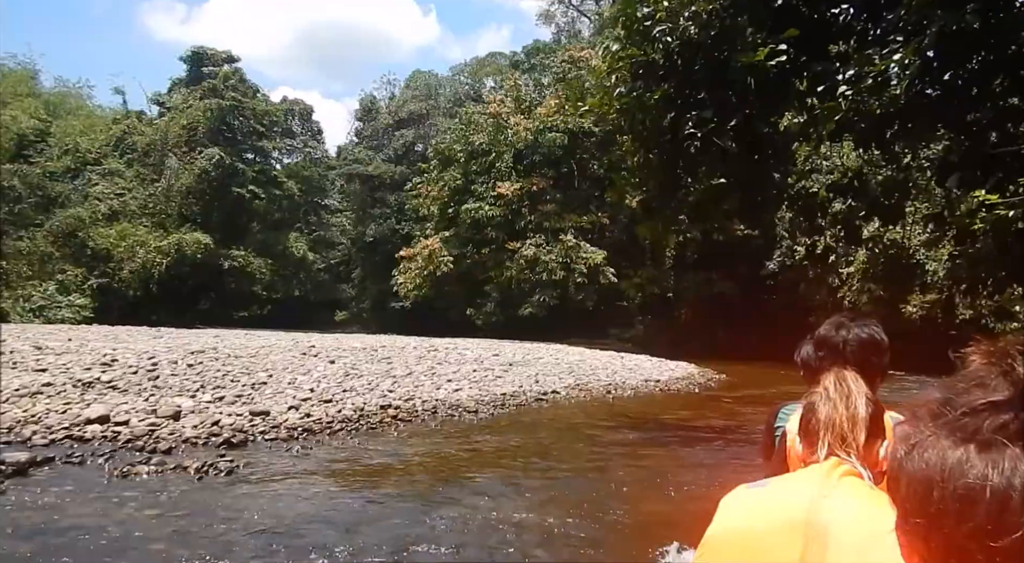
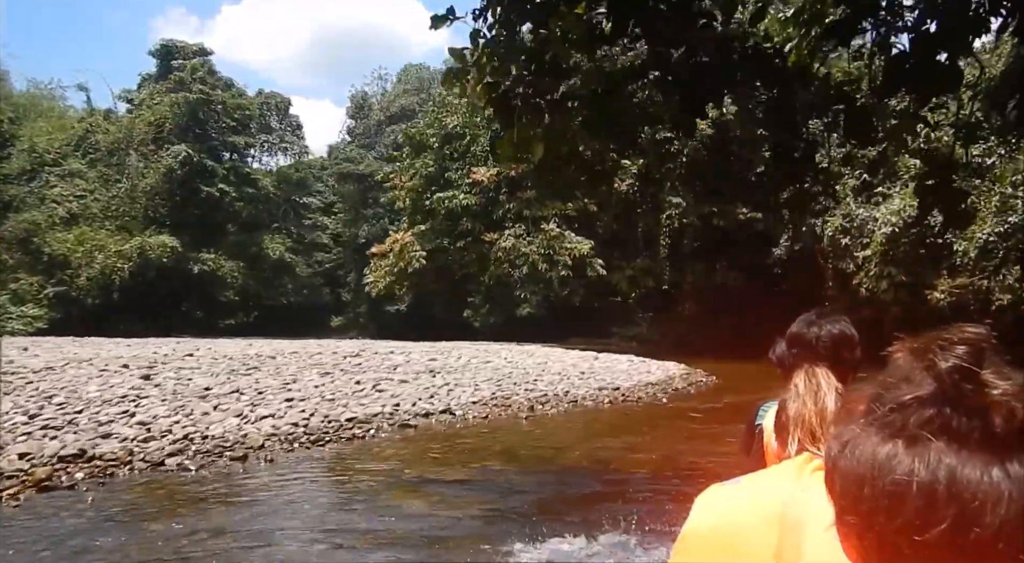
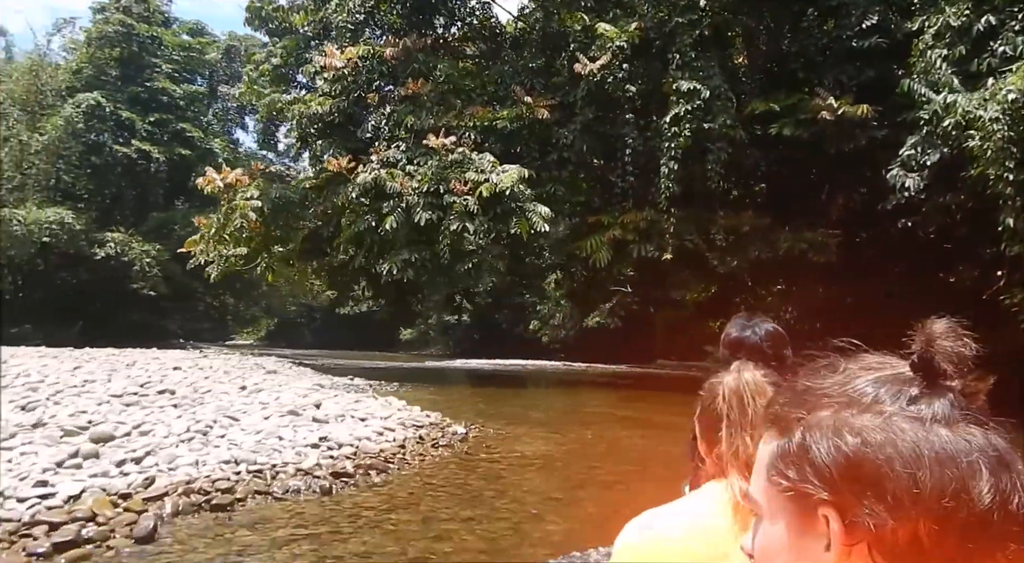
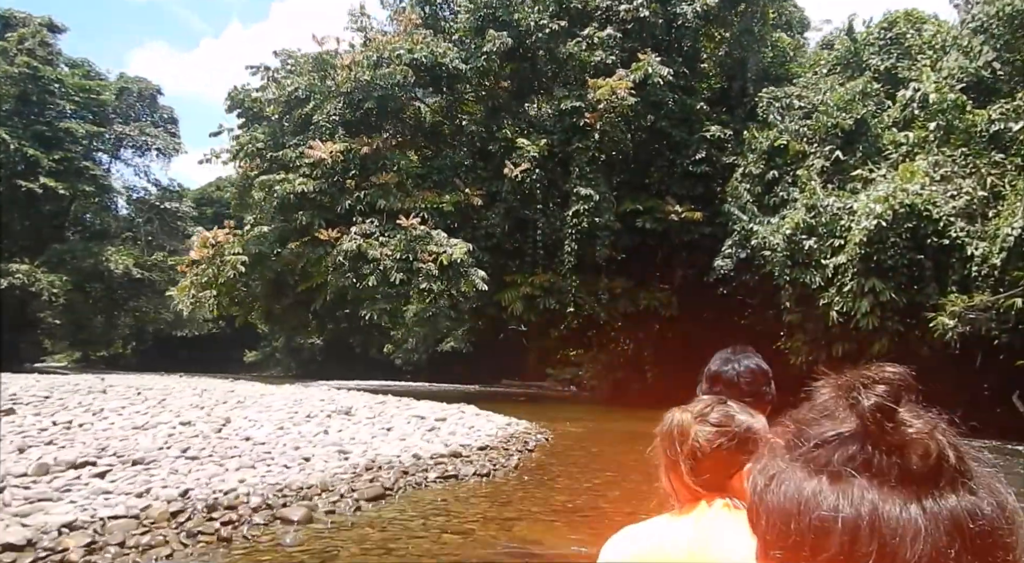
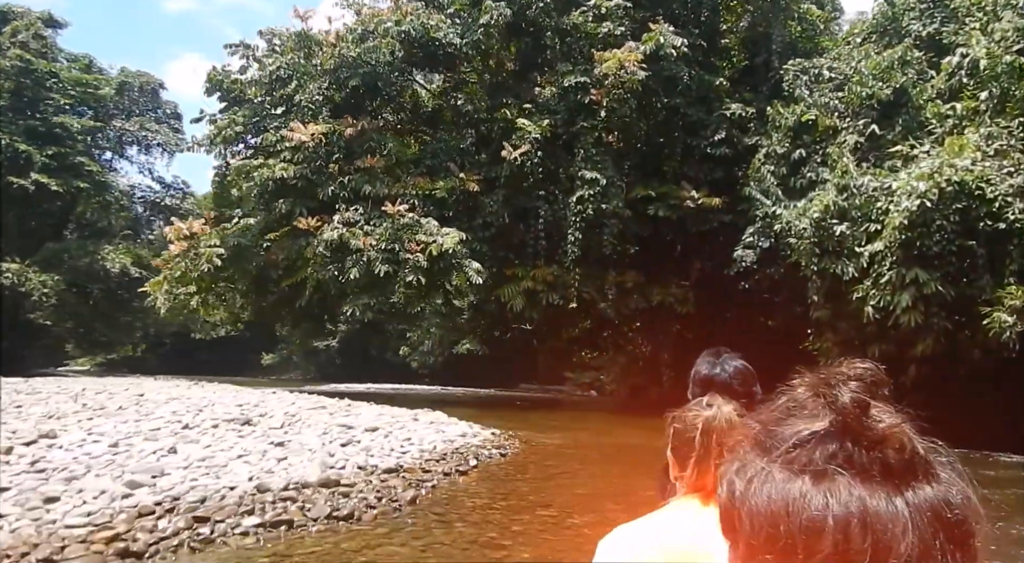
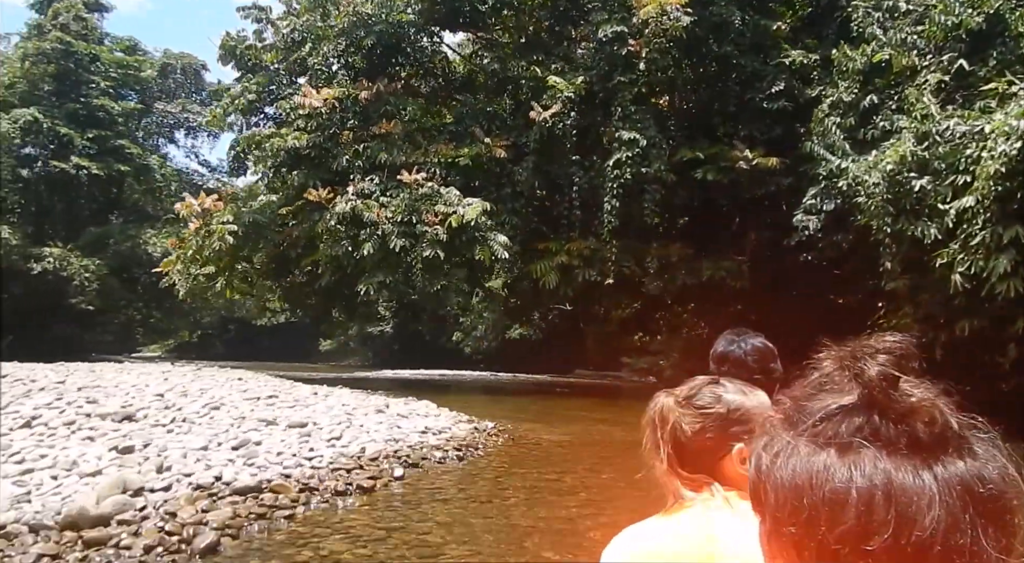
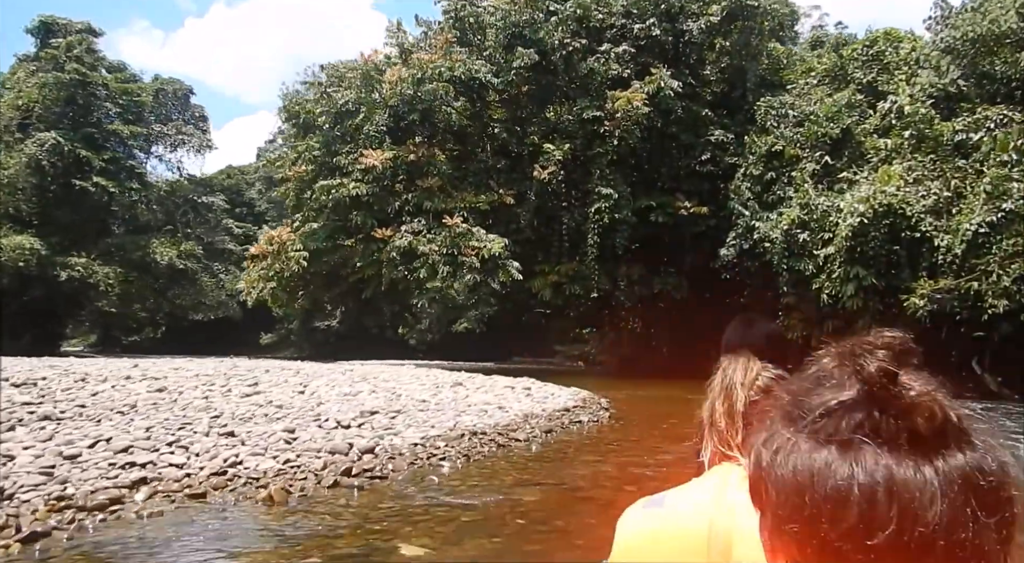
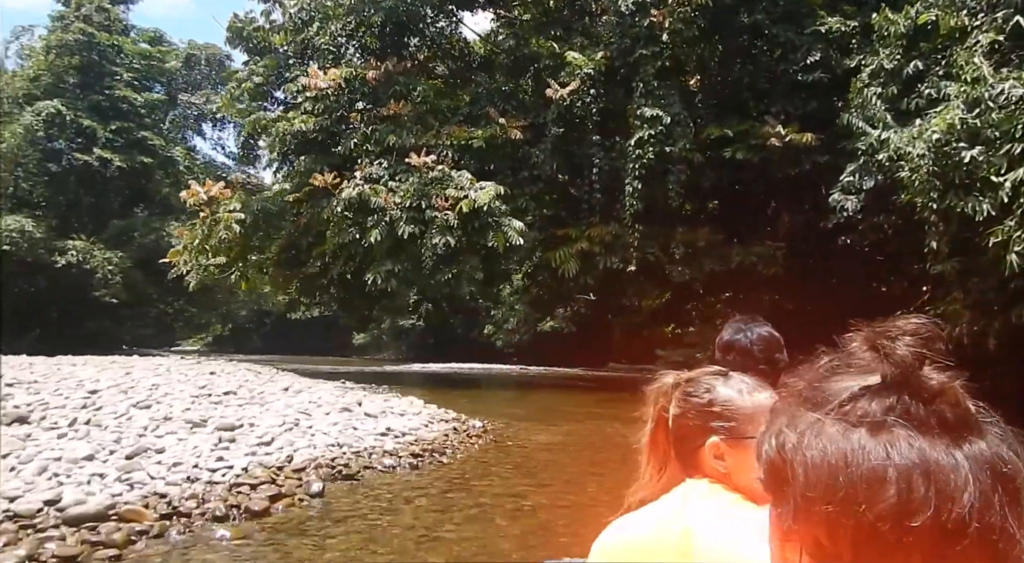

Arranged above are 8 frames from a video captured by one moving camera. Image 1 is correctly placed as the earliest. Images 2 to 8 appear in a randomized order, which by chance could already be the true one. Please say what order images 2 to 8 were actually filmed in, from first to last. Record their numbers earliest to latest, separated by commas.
2, 7, 4, 5, 6, 8, 3
